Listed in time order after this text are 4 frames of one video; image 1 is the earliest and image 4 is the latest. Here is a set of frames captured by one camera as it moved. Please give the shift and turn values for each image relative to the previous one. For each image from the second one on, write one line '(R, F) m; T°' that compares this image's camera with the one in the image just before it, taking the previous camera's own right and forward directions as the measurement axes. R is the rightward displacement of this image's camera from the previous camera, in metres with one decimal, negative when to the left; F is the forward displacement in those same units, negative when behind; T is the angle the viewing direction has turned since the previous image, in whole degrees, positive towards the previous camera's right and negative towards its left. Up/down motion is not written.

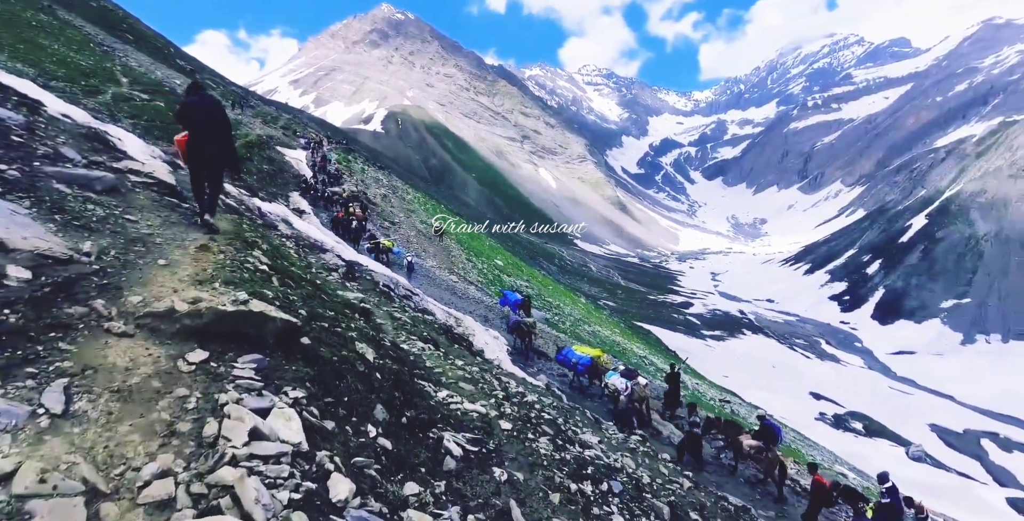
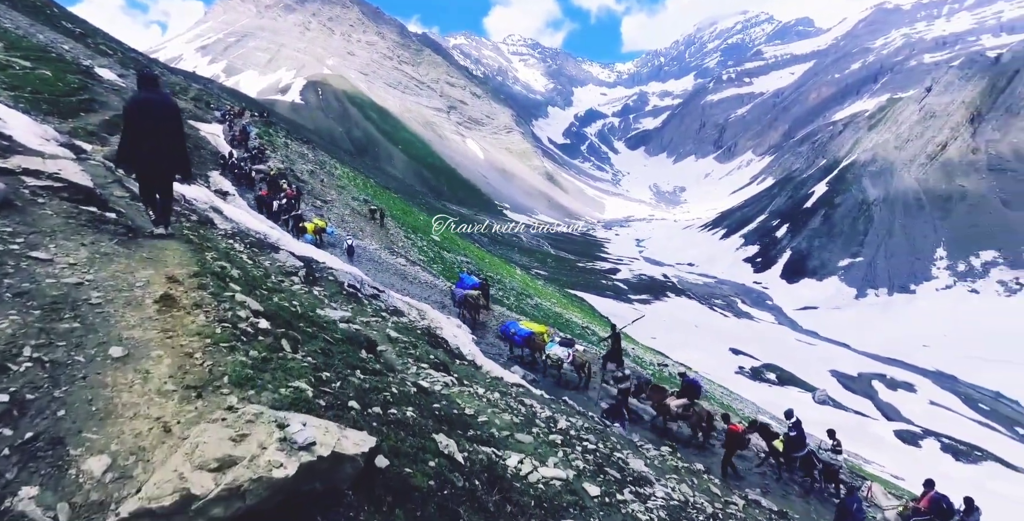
(-1.2, +1.4) m; +7°
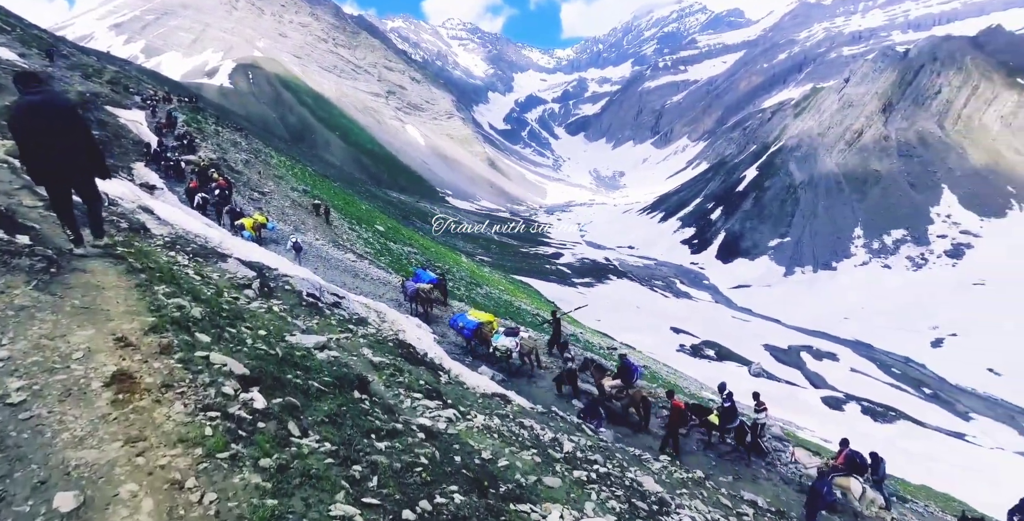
(-0.6, +0.7) m; +6°
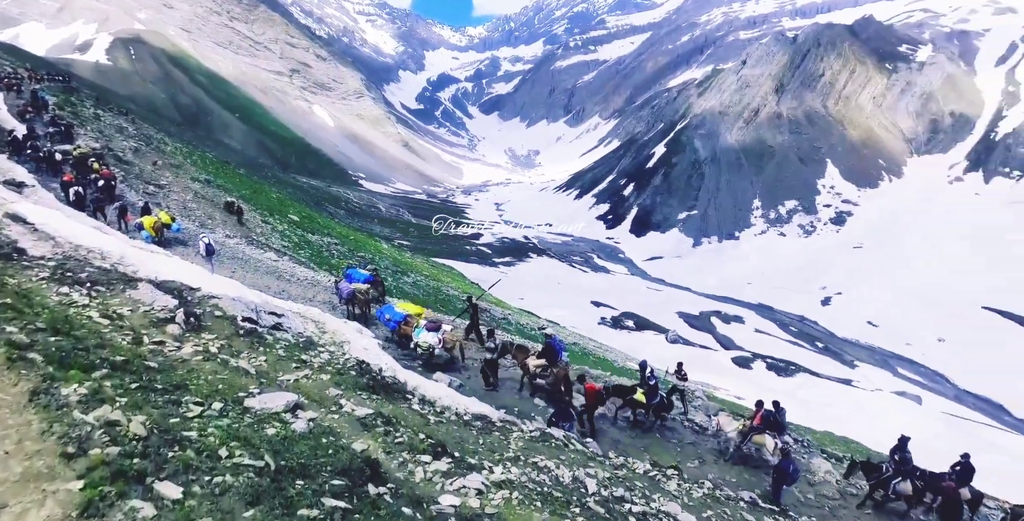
(-0.9, +1.1) m; +9°
